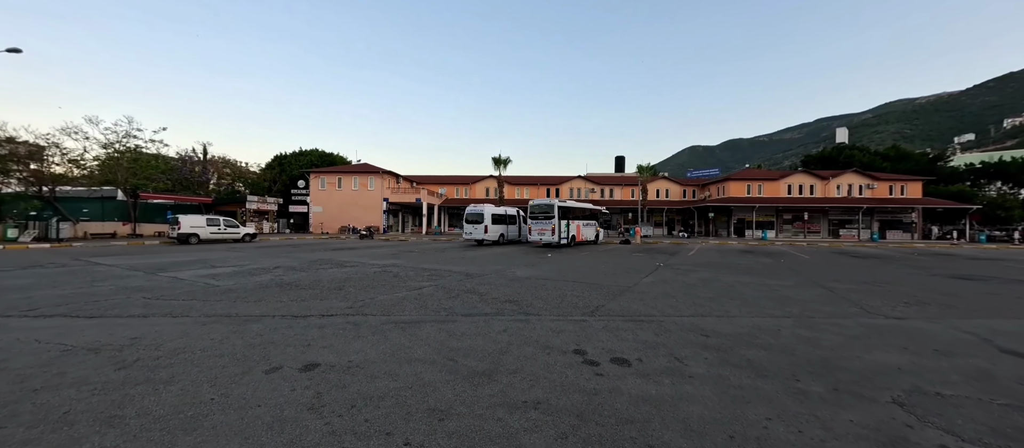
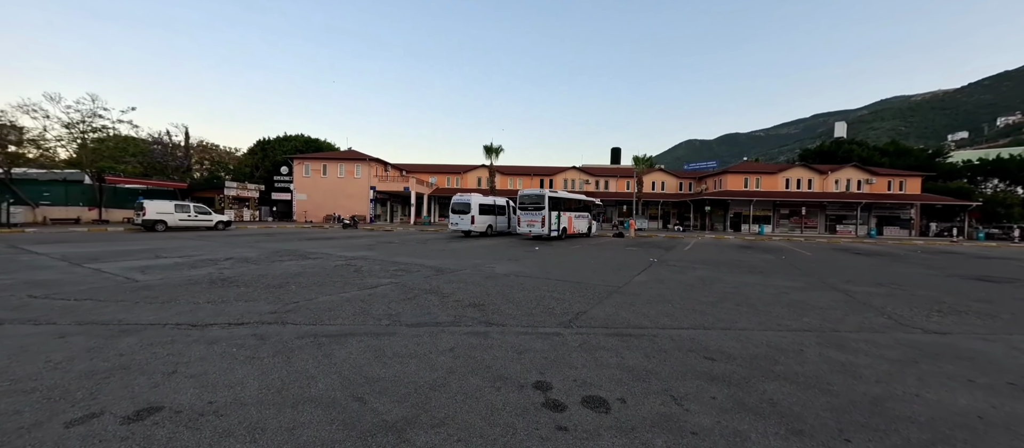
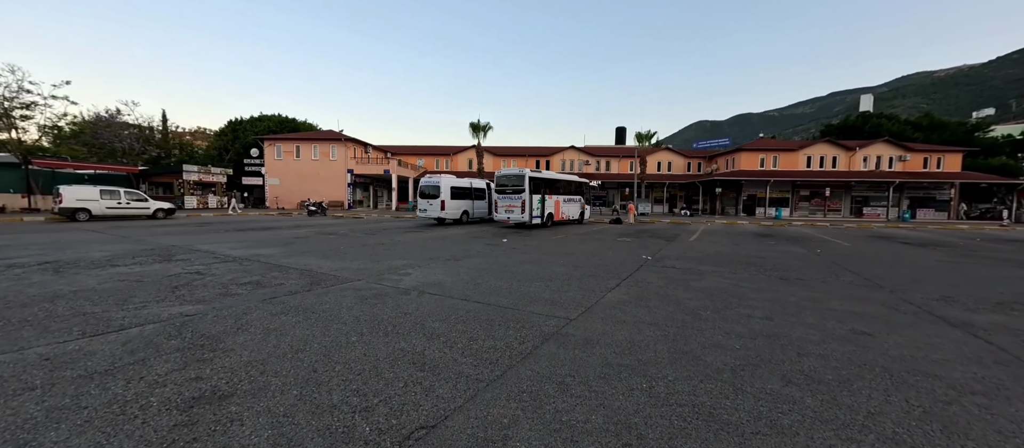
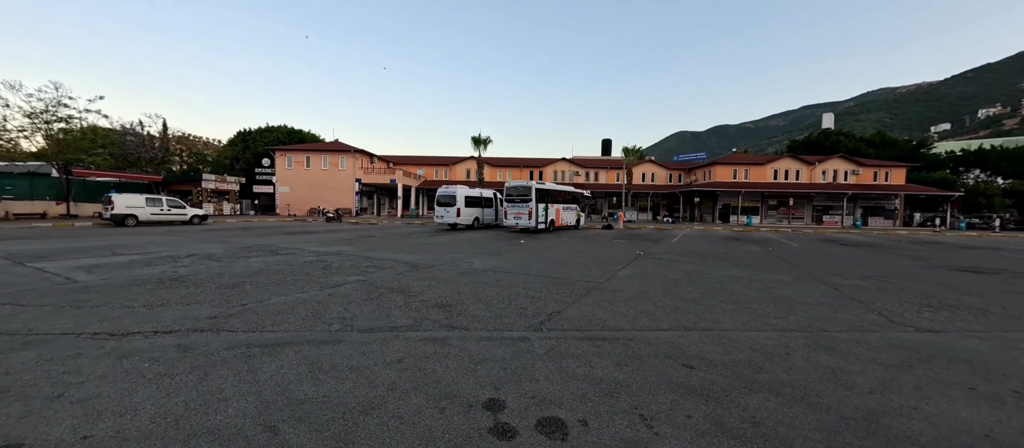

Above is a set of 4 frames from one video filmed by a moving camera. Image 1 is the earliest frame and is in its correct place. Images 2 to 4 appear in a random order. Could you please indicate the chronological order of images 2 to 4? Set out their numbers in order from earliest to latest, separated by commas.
2, 4, 3
